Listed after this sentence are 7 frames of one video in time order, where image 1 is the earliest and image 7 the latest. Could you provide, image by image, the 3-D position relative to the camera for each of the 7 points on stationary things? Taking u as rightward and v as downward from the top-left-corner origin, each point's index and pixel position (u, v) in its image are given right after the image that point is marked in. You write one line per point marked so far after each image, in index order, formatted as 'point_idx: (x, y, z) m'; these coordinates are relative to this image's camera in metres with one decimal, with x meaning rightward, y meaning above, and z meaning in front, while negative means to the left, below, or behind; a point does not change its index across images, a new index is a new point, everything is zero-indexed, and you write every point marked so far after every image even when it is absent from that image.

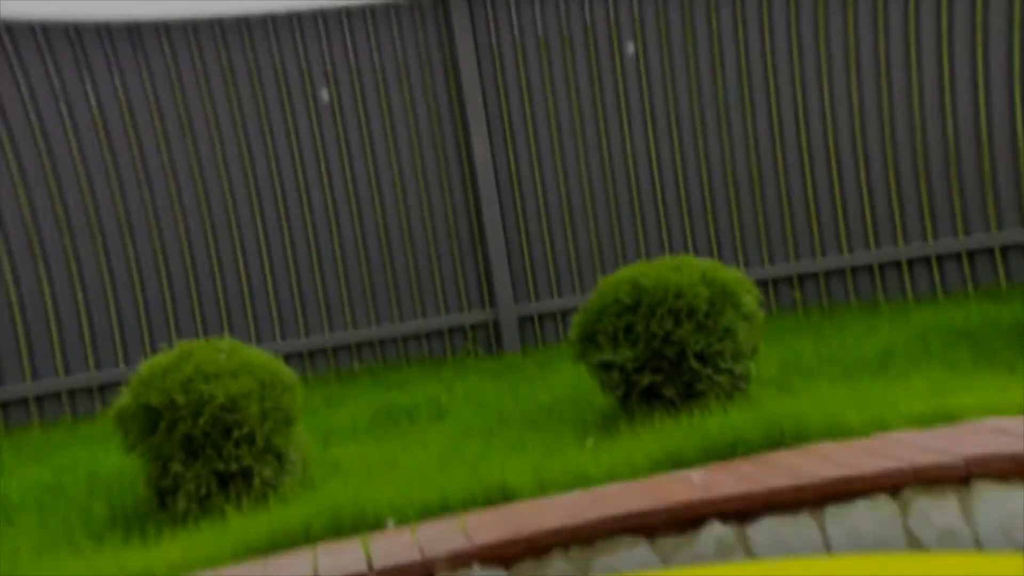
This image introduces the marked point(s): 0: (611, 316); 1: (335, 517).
0: (+0.3, -0.2, +2.3) m
1: (-0.5, -0.7, +2.1) m
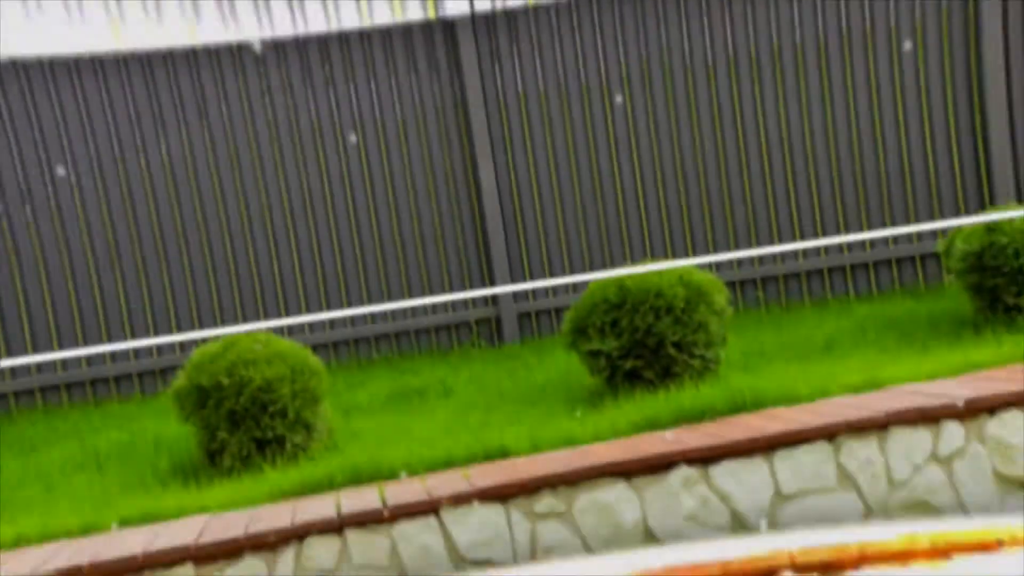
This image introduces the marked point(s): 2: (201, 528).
0: (+0.3, -0.1, +2.8) m
1: (-0.5, -0.6, +2.5) m
2: (-1.0, -0.8, +2.3) m
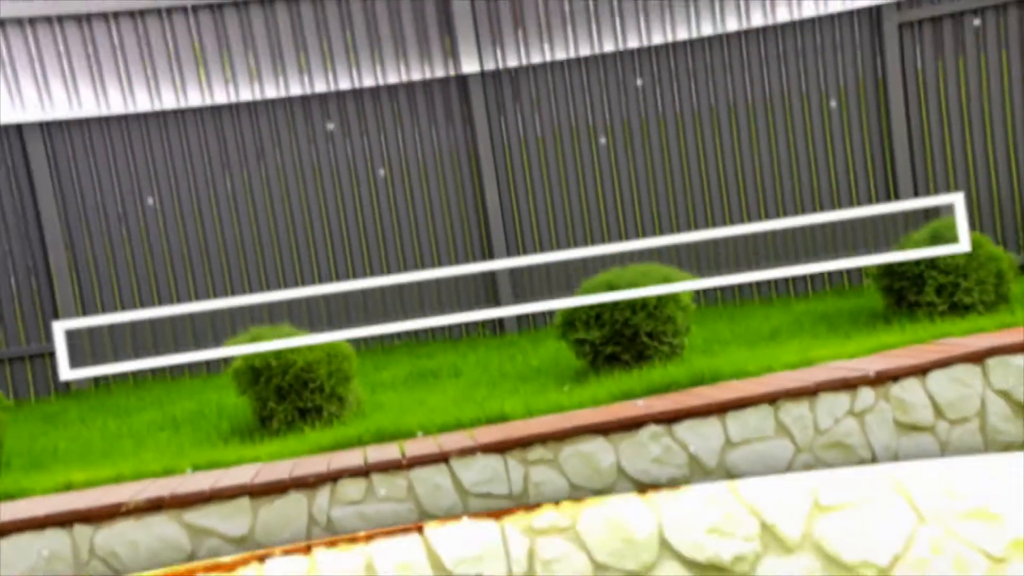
0: (+0.3, -0.1, +3.4) m
1: (-0.5, -0.6, +3.1) m
2: (-1.0, -0.7, +2.9) m
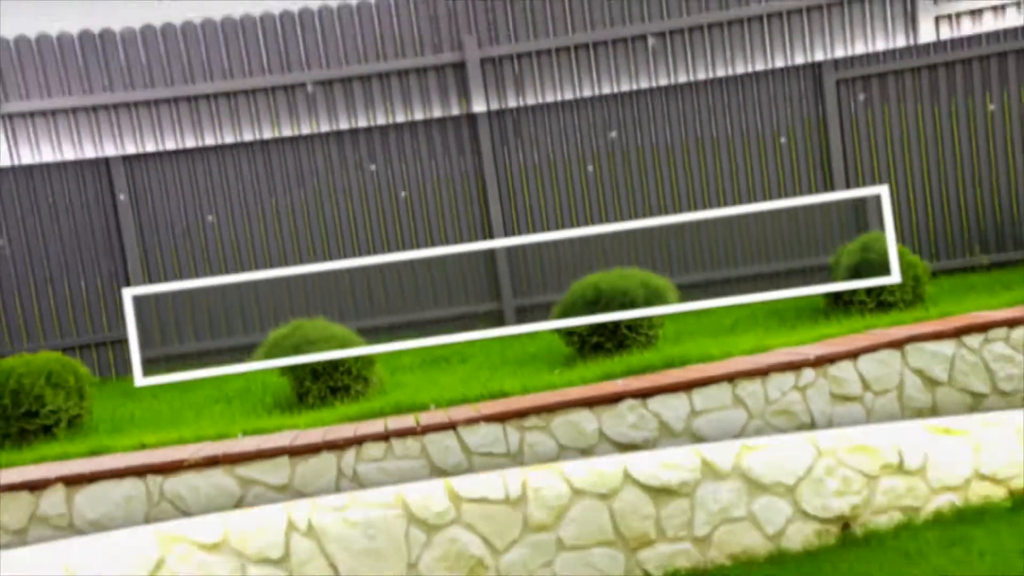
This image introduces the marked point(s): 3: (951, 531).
0: (+0.3, -0.1, +4.0) m
1: (-0.5, -0.5, +3.8) m
2: (-1.0, -0.7, +3.6) m
3: (+1.4, -0.8, +2.6) m
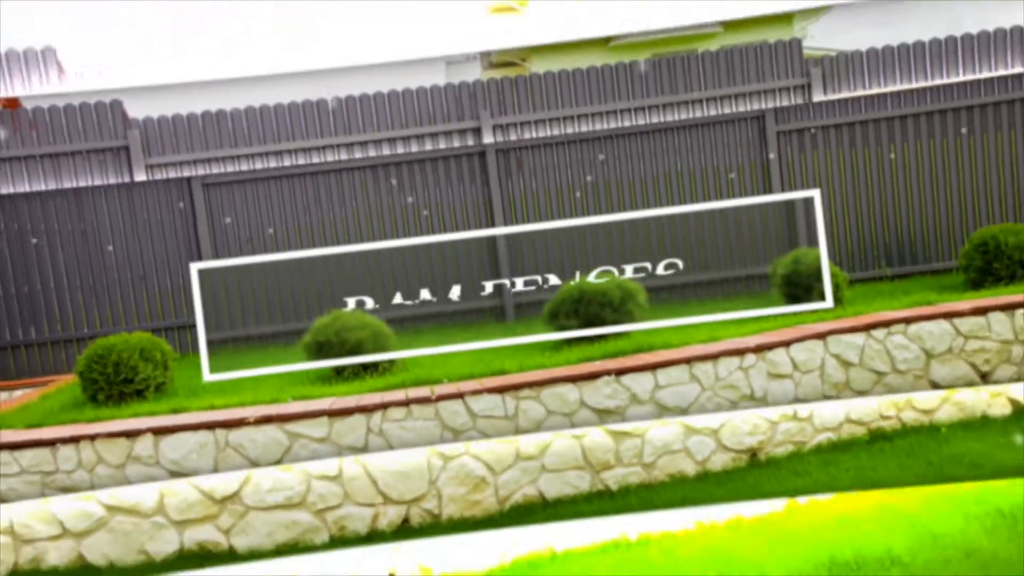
0: (+0.3, -0.1, +4.9) m
1: (-0.6, -0.5, +4.7) m
2: (-1.0, -0.6, +4.5) m
3: (+1.4, -0.7, +3.5) m
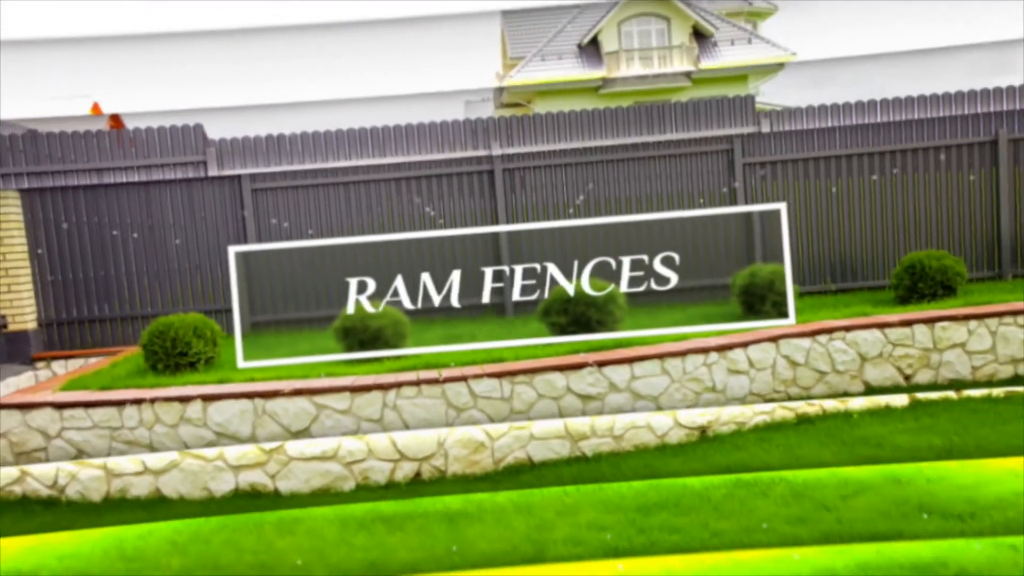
0: (+0.3, -0.1, +5.7) m
1: (-0.6, -0.5, +5.4) m
2: (-1.0, -0.6, +5.2) m
3: (+1.3, -0.8, +4.3) m
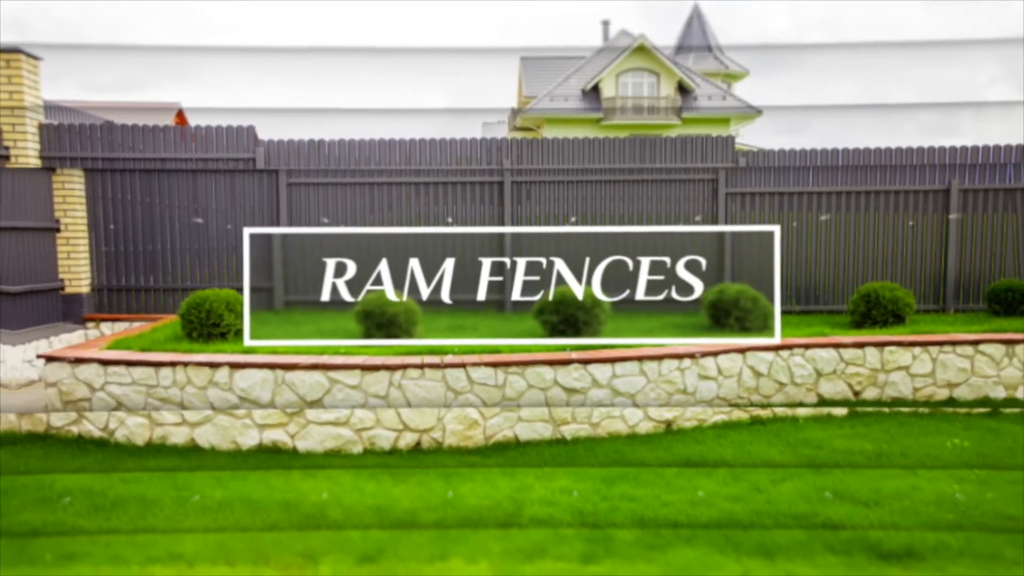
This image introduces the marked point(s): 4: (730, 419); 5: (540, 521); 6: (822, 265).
0: (+0.3, -0.1, +6.3) m
1: (-0.6, -0.4, +6.0) m
2: (-1.1, -0.5, +5.9) m
3: (+1.3, -0.9, +4.9) m
4: (+1.3, -0.8, +4.9) m
5: (+0.1, -1.2, +4.2) m
6: (+2.1, +0.1, +5.5) m
